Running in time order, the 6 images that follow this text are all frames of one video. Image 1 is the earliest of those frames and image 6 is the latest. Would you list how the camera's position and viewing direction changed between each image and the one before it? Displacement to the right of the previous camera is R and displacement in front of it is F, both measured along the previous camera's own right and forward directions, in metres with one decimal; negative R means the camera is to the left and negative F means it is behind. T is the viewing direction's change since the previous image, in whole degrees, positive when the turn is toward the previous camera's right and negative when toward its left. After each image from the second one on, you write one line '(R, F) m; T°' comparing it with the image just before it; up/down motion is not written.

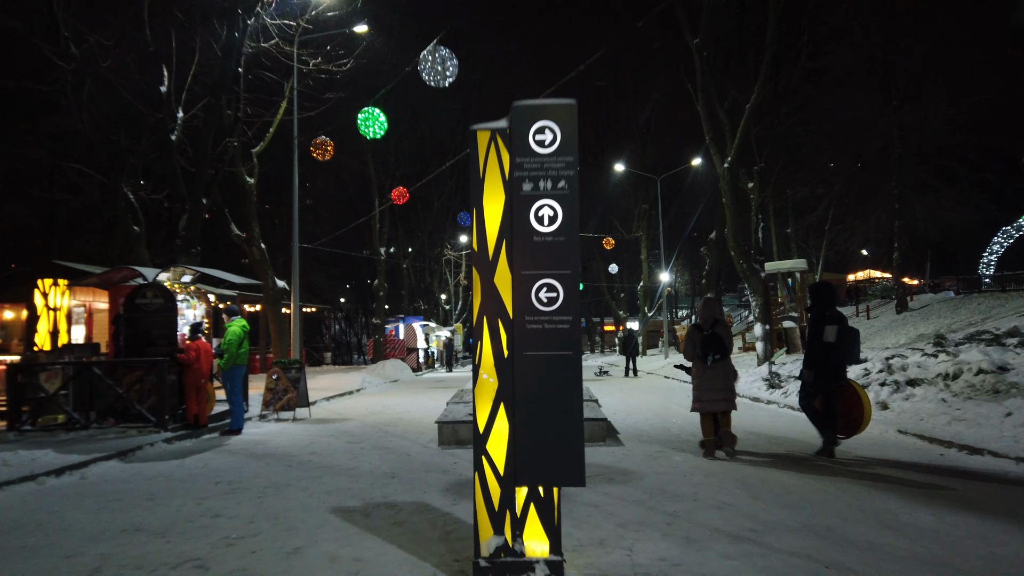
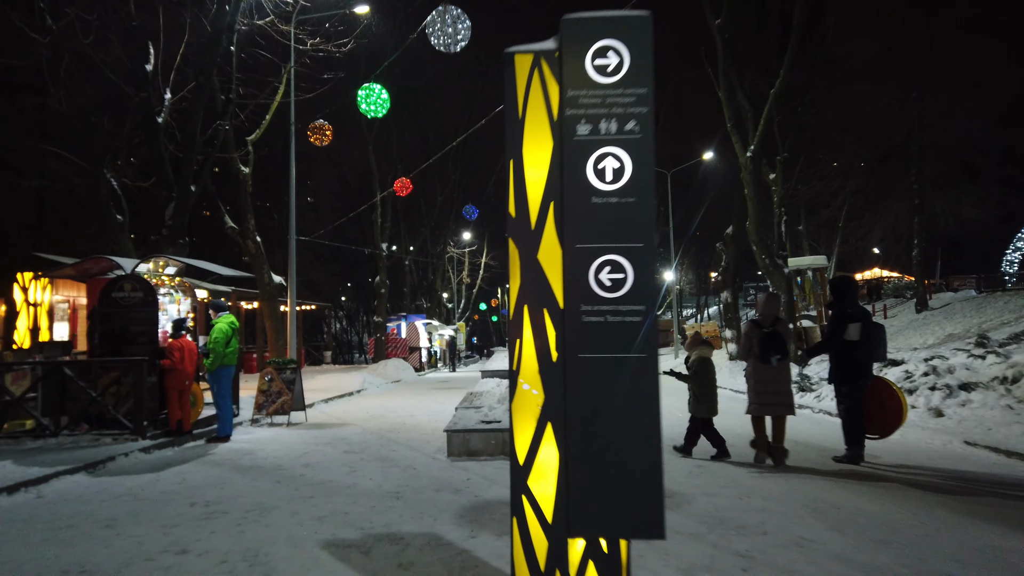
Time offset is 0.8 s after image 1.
(-0.2, +1.2) m; 0°
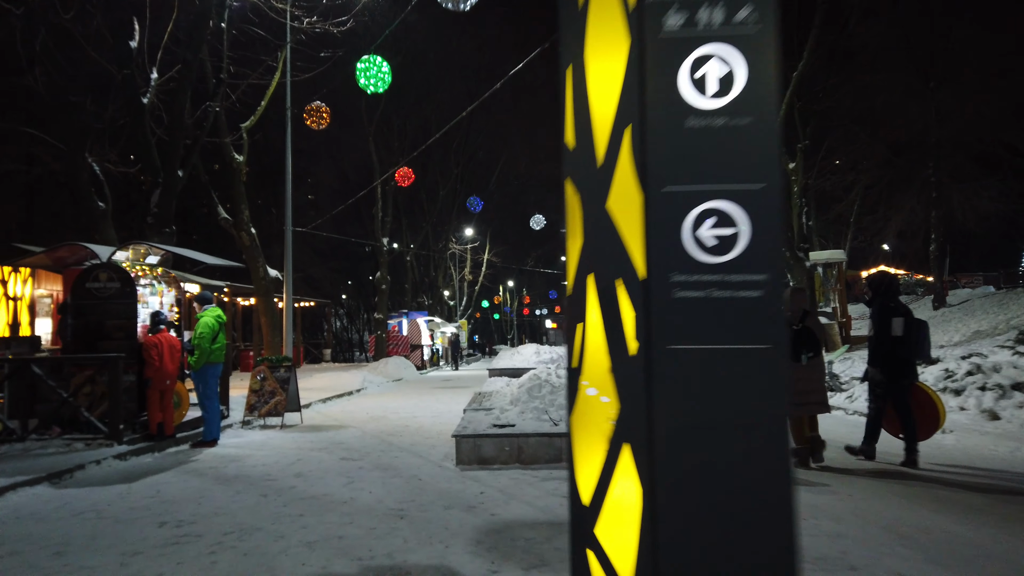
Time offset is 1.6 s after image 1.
(-0.2, +1.0) m; 0°
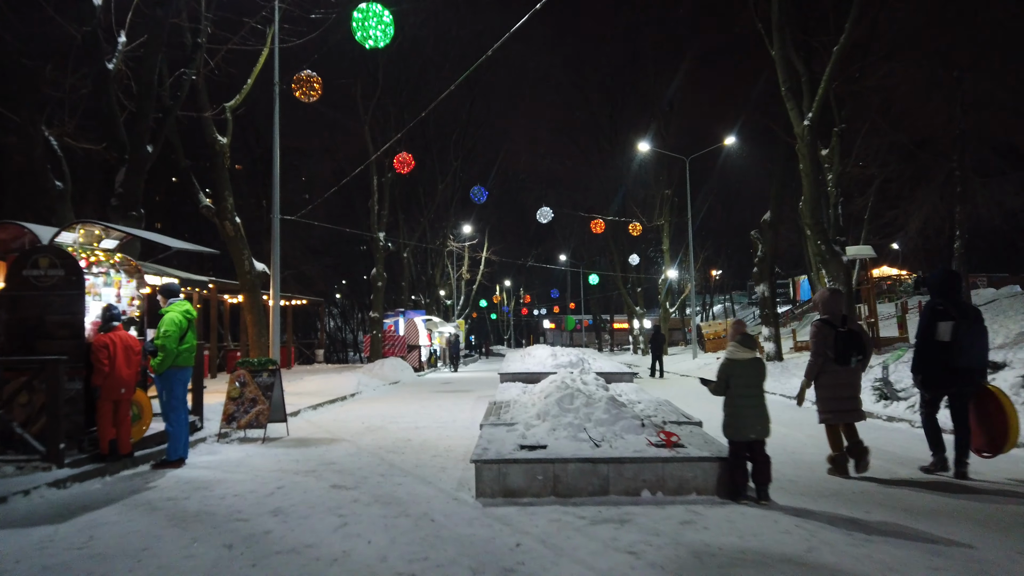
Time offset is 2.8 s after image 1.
(-0.4, +1.8) m; 0°
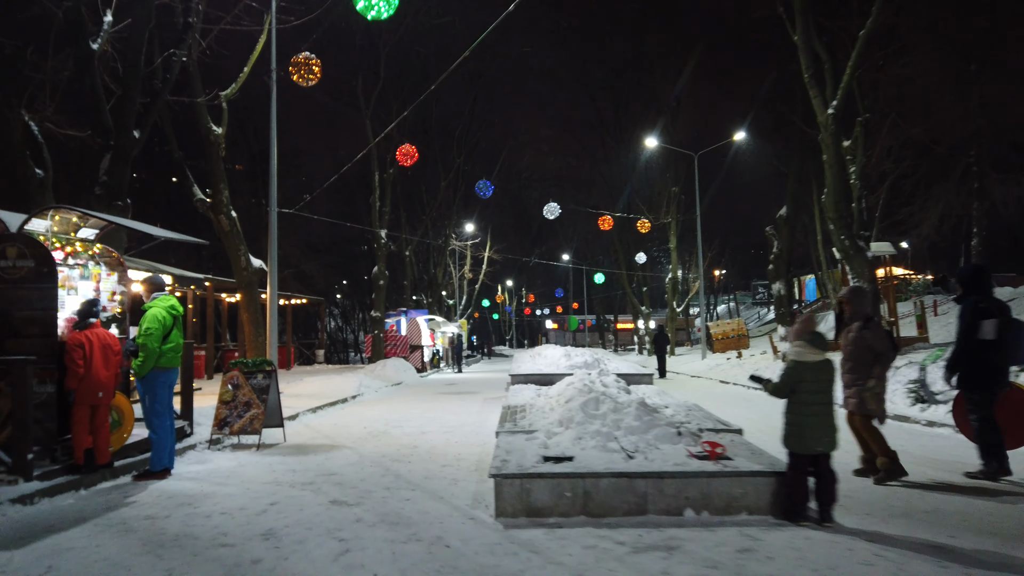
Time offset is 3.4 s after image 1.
(-0.2, +0.8) m; 0°
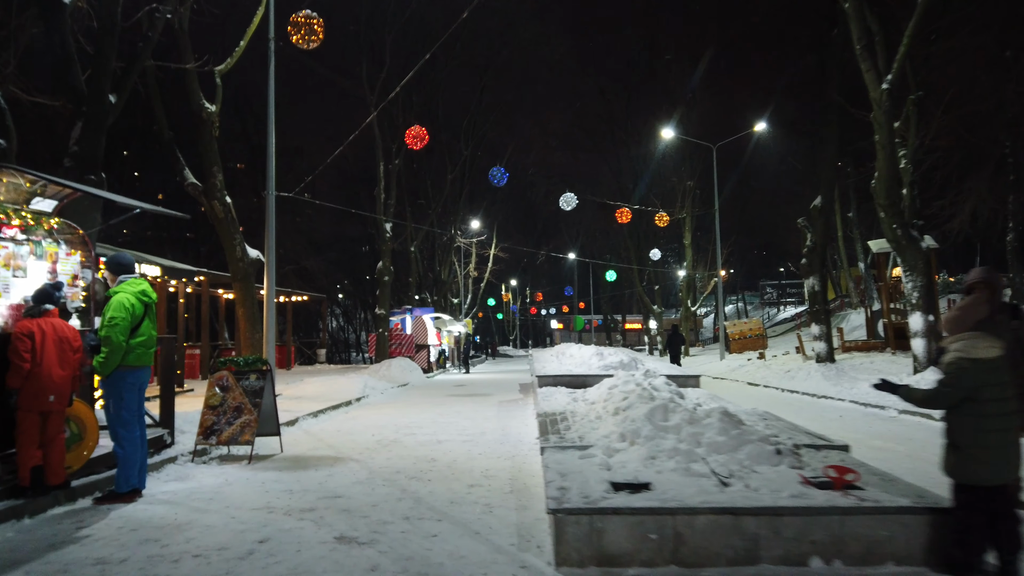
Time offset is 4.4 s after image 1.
(-0.4, +1.5) m; 0°
